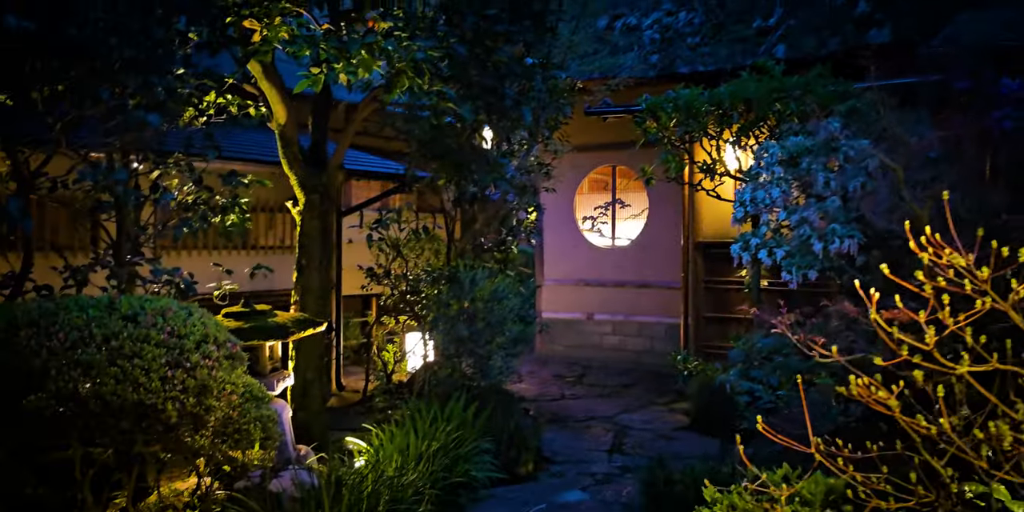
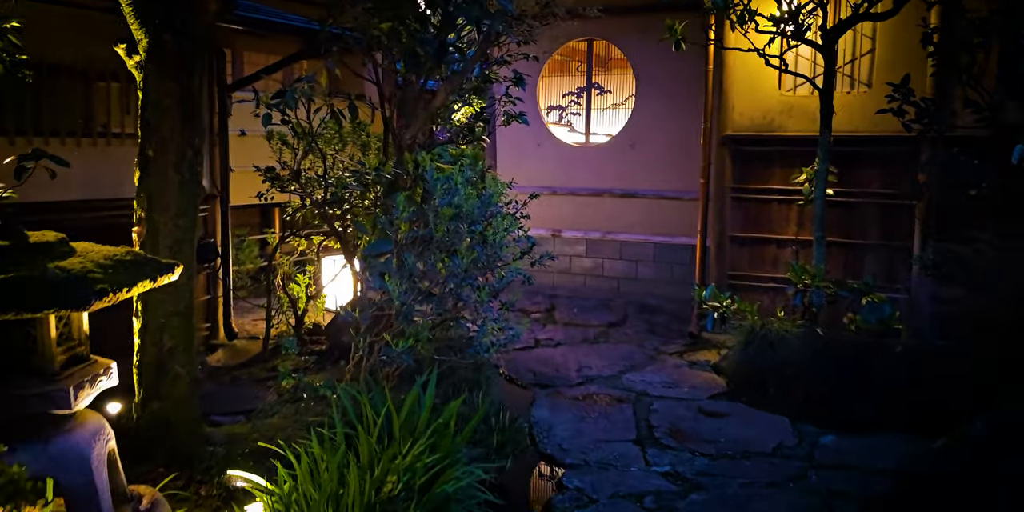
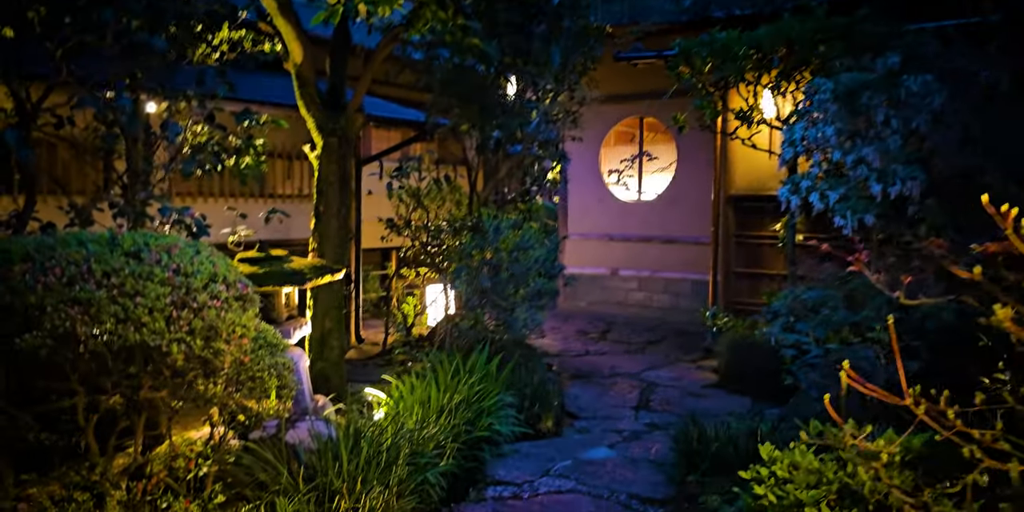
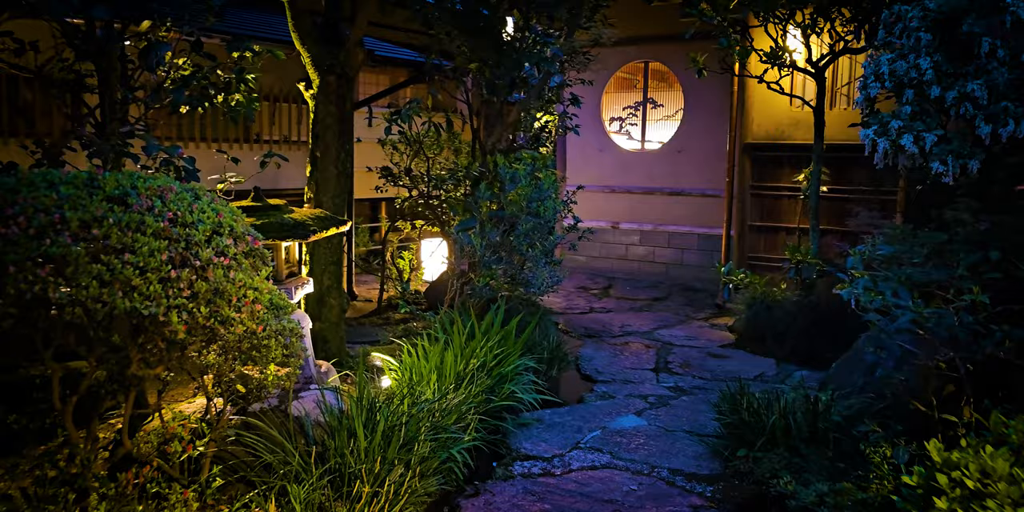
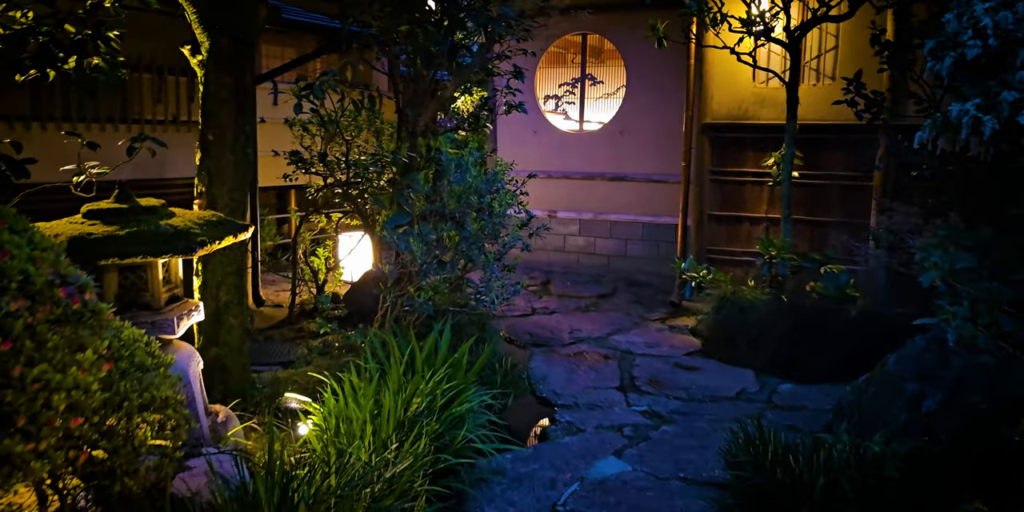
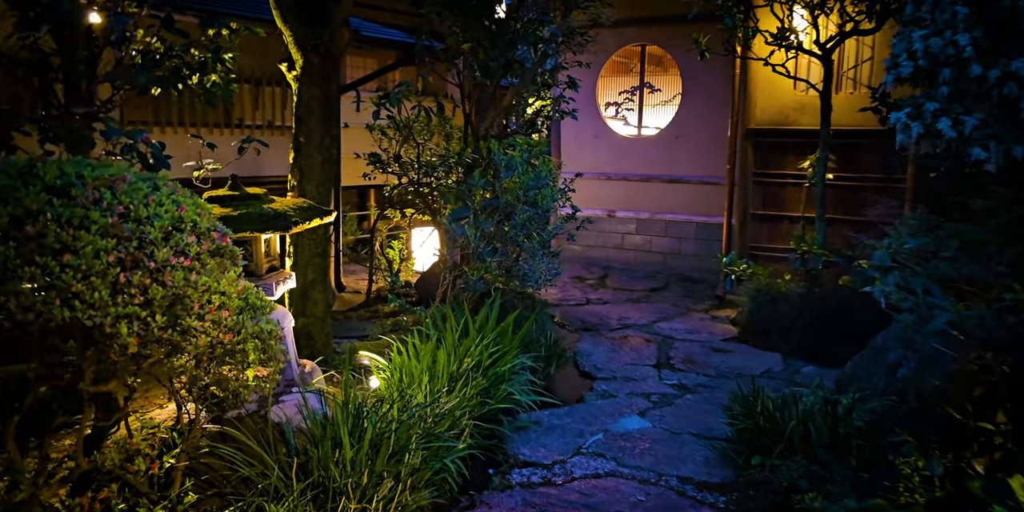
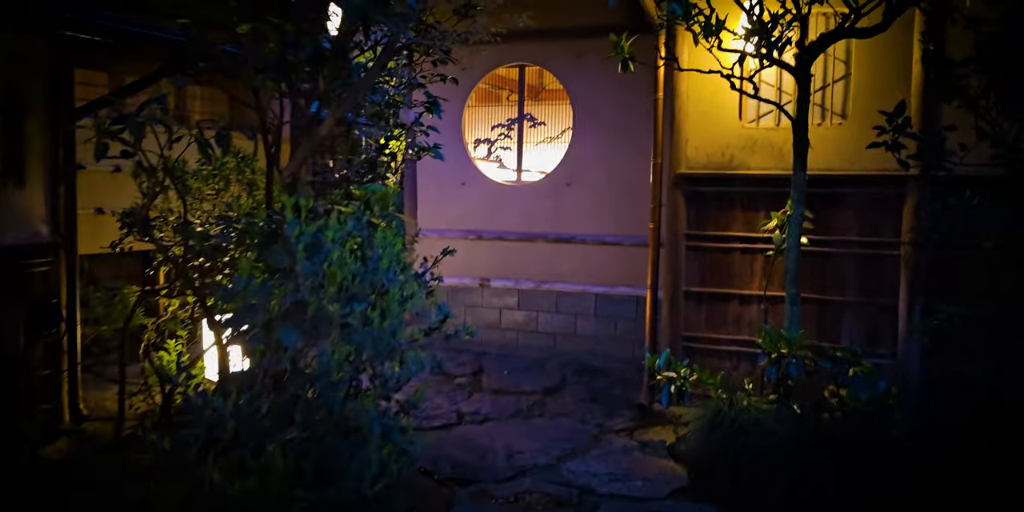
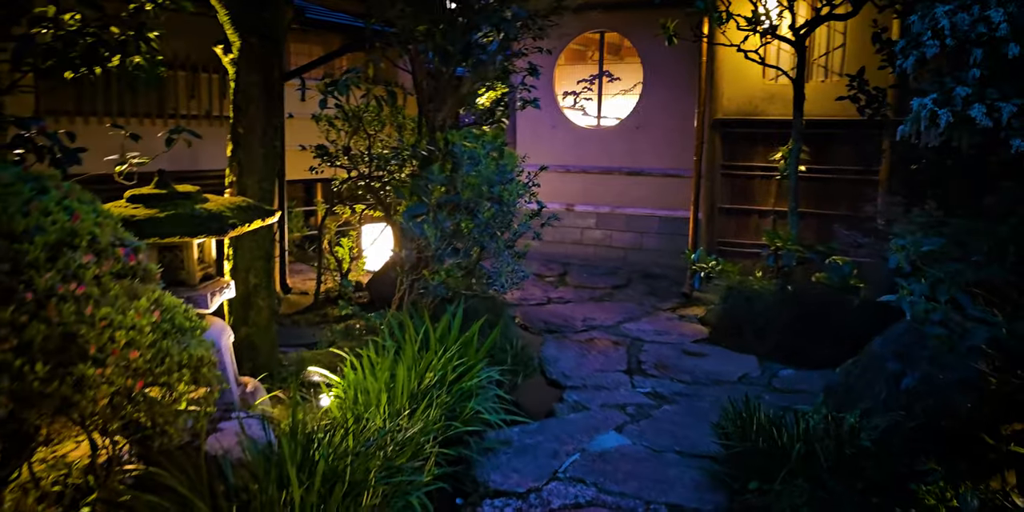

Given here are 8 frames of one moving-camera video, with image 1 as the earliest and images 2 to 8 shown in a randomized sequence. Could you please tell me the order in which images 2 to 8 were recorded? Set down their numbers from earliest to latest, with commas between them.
3, 4, 6, 8, 5, 2, 7
